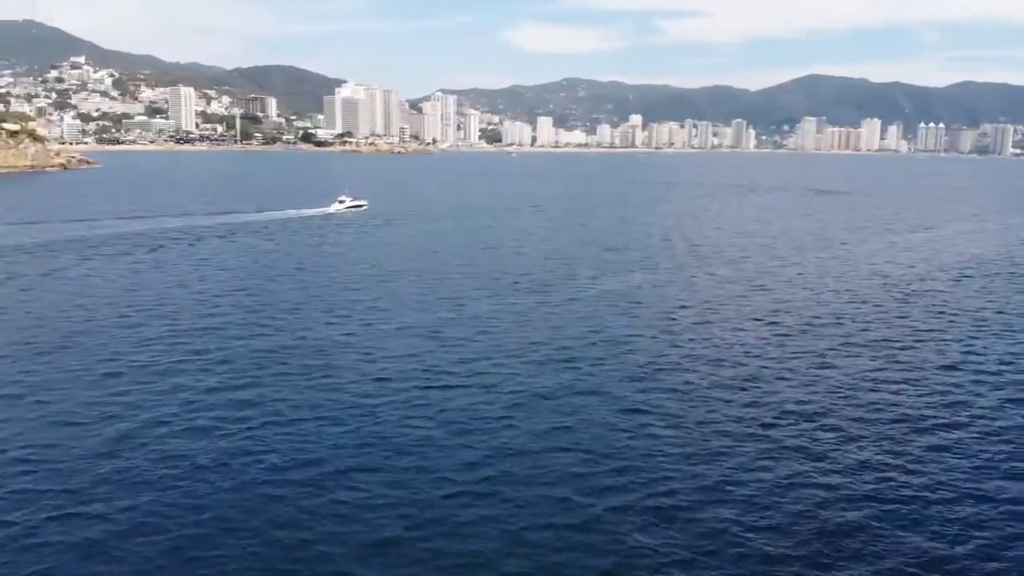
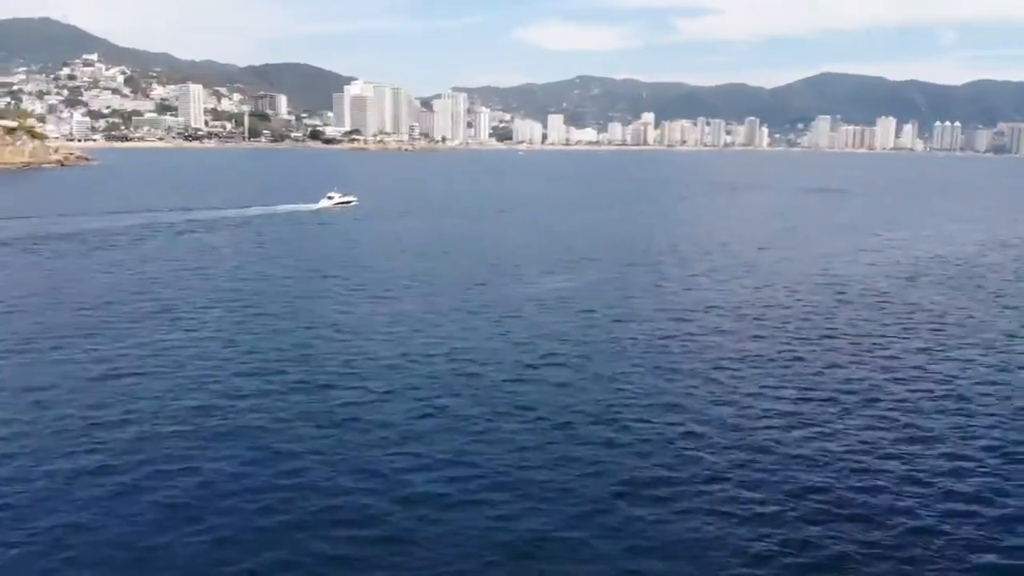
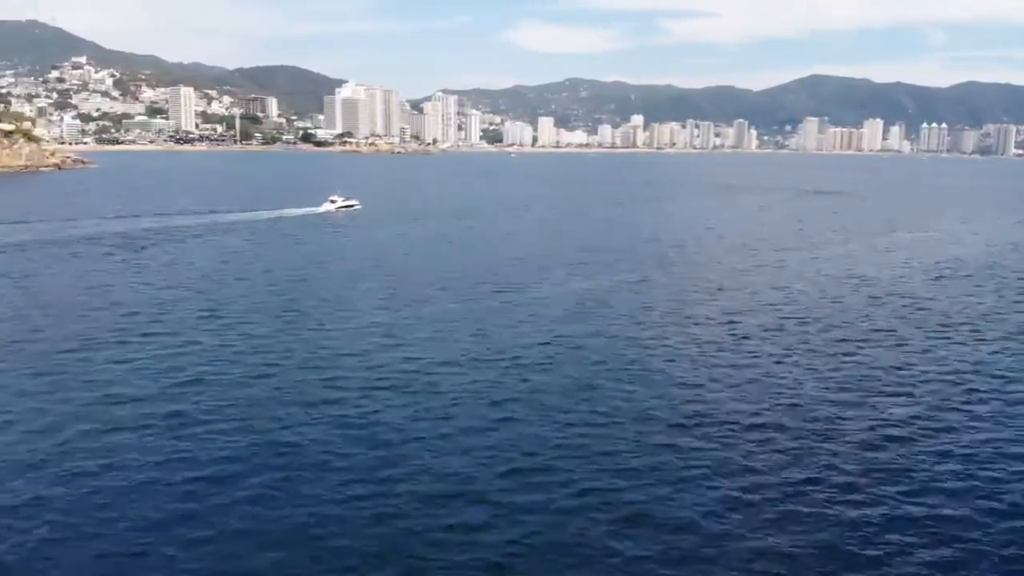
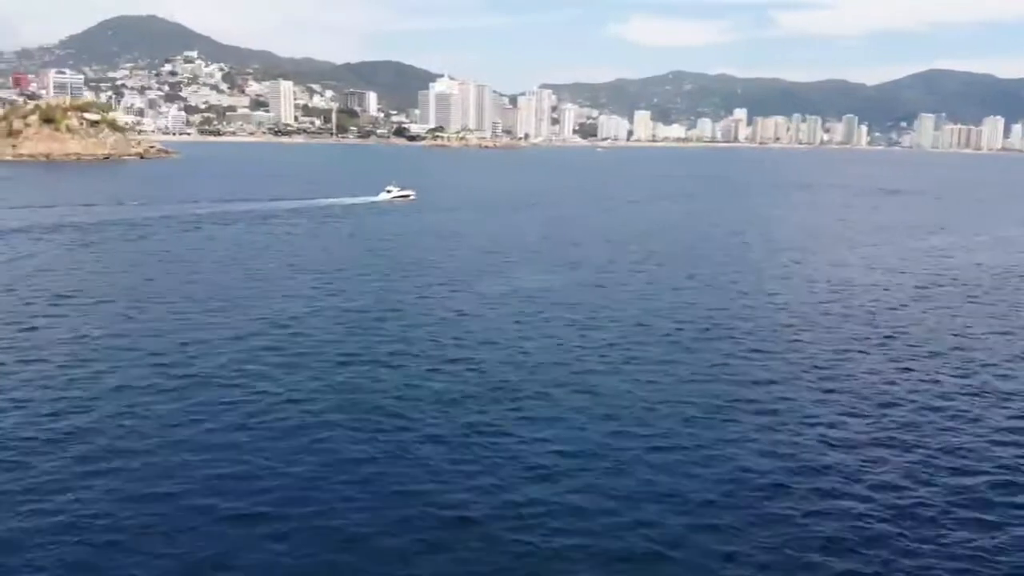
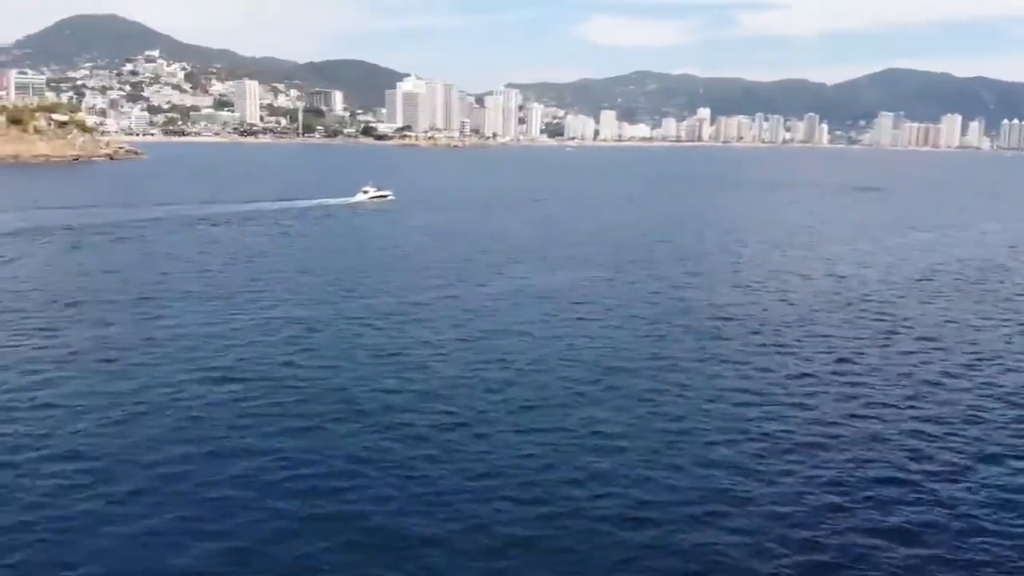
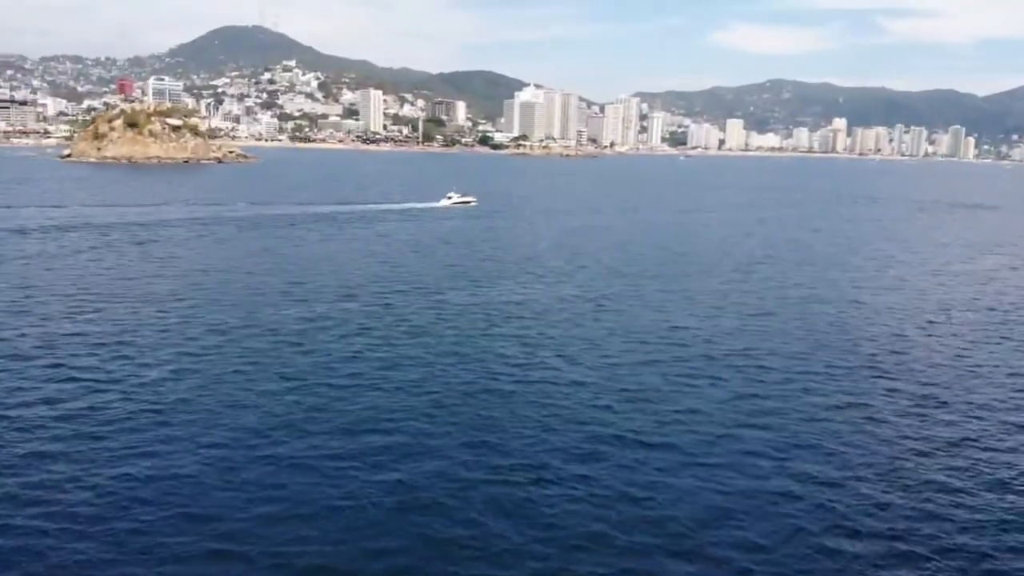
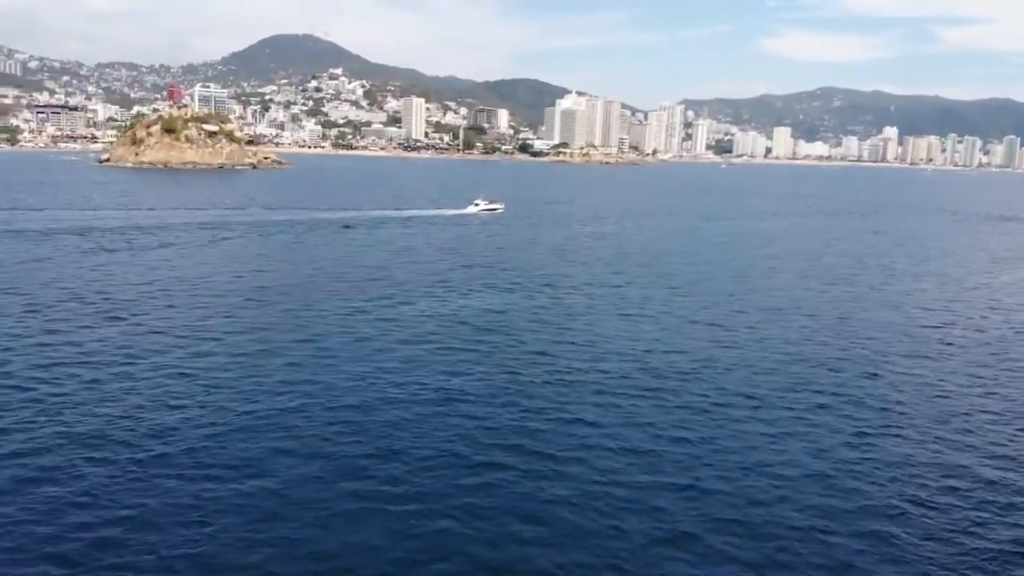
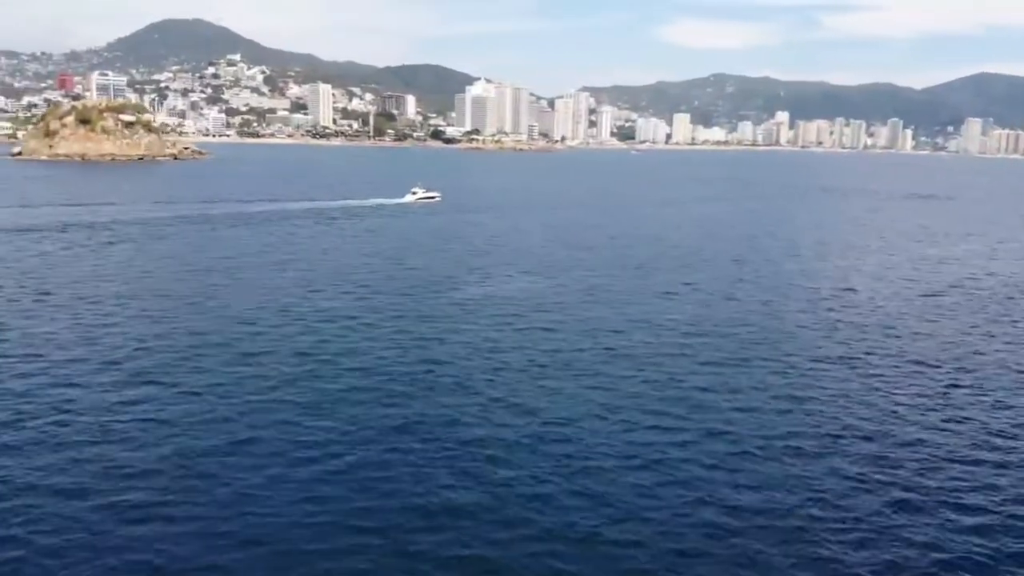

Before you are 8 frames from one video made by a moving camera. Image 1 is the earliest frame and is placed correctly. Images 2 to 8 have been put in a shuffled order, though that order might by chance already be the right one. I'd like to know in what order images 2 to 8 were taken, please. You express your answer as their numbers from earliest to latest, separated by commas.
3, 2, 5, 4, 8, 6, 7
